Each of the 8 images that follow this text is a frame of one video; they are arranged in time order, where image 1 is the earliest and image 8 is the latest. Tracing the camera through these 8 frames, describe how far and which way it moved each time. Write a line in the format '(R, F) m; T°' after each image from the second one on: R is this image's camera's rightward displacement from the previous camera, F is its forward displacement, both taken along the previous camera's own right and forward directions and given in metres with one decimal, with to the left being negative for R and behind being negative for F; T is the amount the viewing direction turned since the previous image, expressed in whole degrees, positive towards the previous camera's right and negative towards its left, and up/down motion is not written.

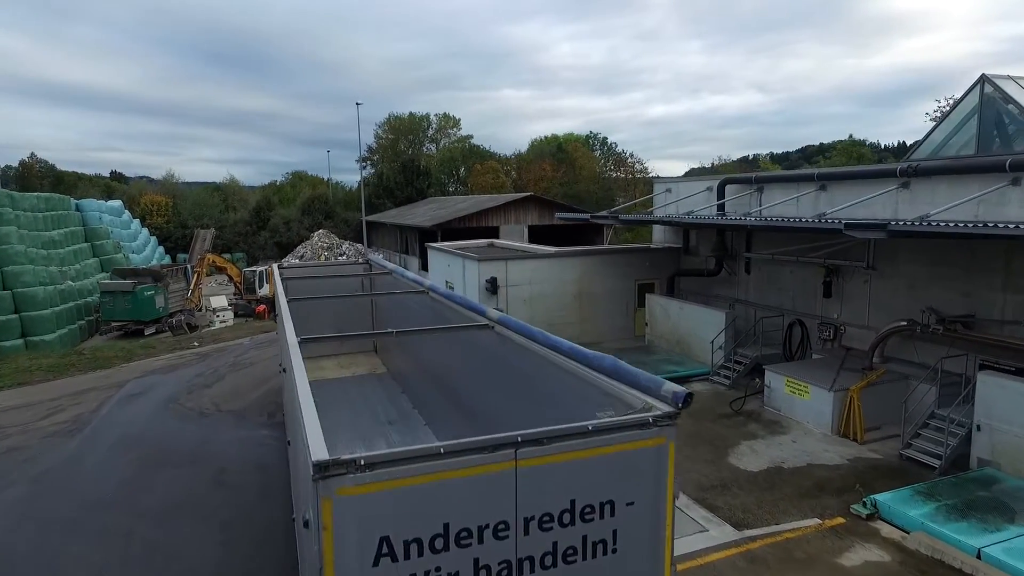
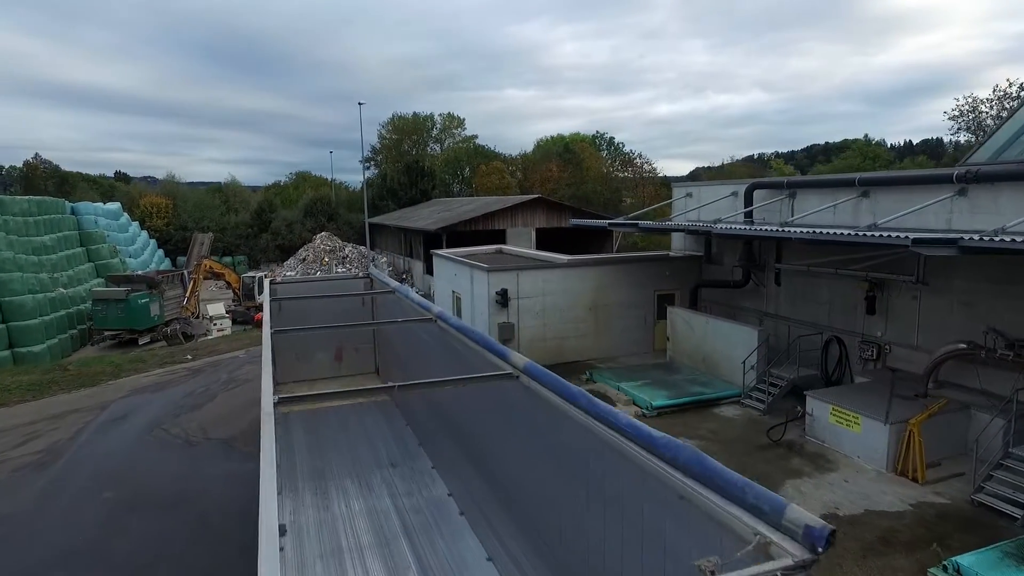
(-0.2, +1.0) m; 0°
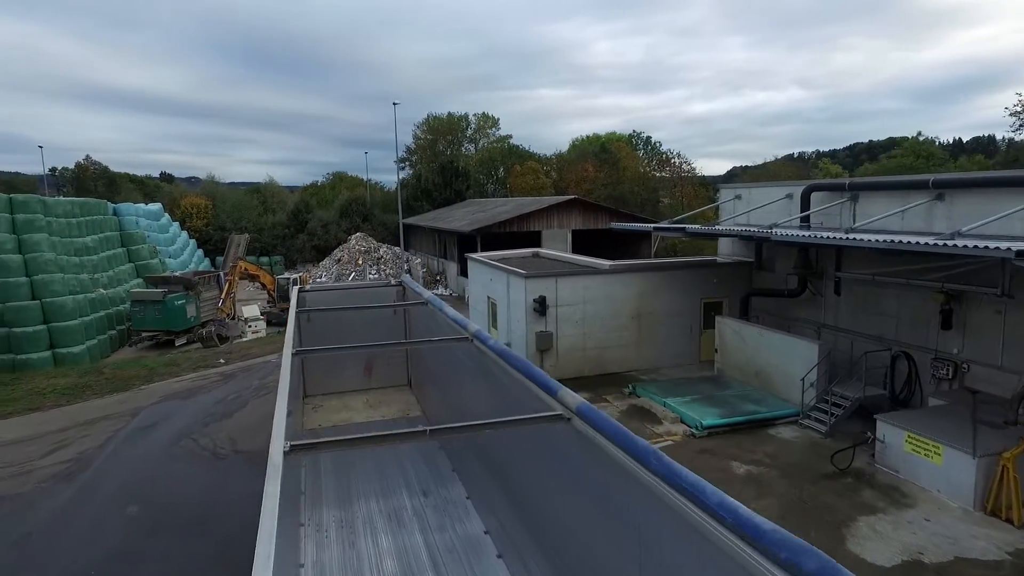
(-0.1, +0.6) m; -3°
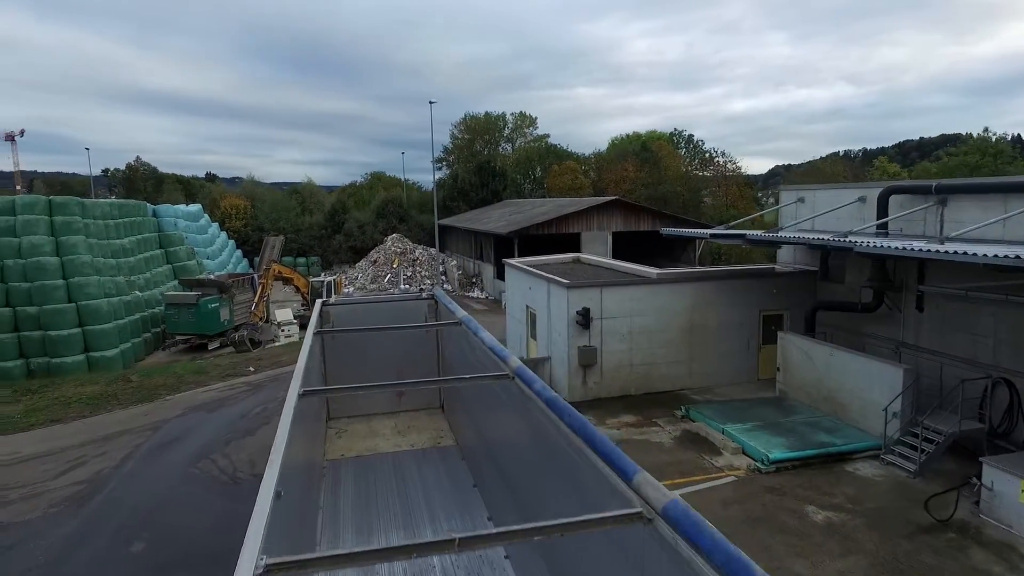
(-0.1, +0.9) m; -3°
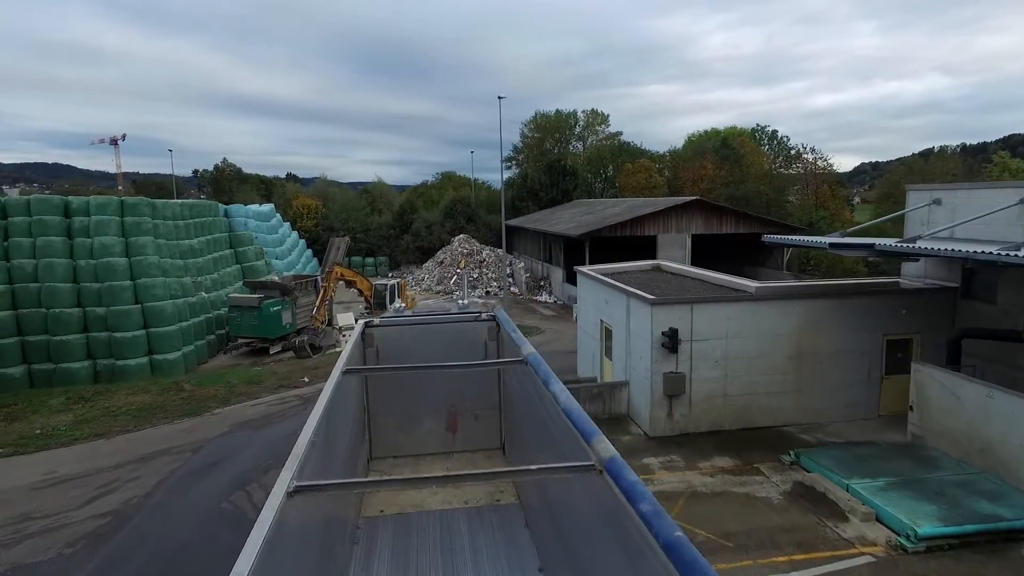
(-0.1, +1.5) m; -6°
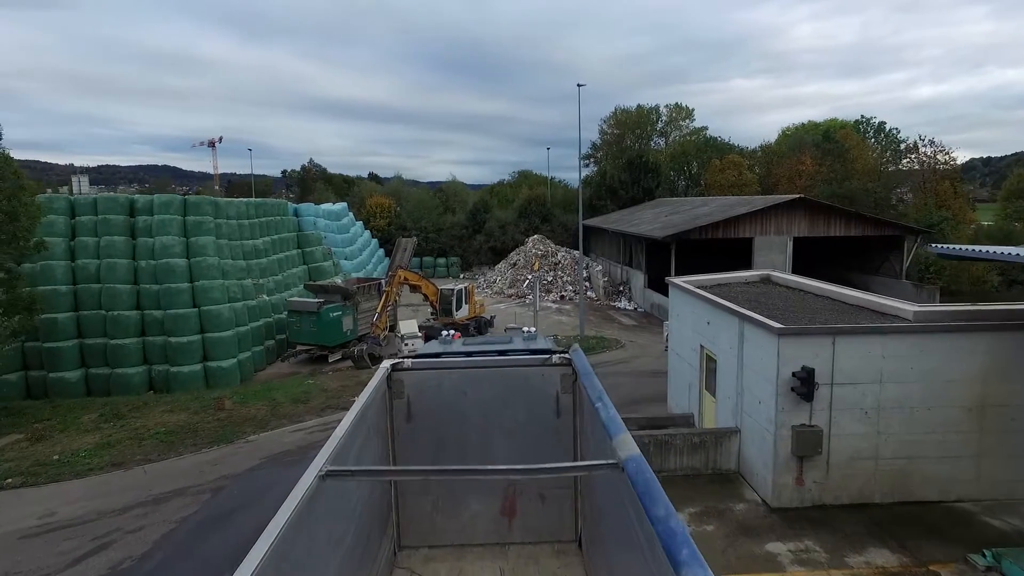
(-0.1, +2.2) m; -7°
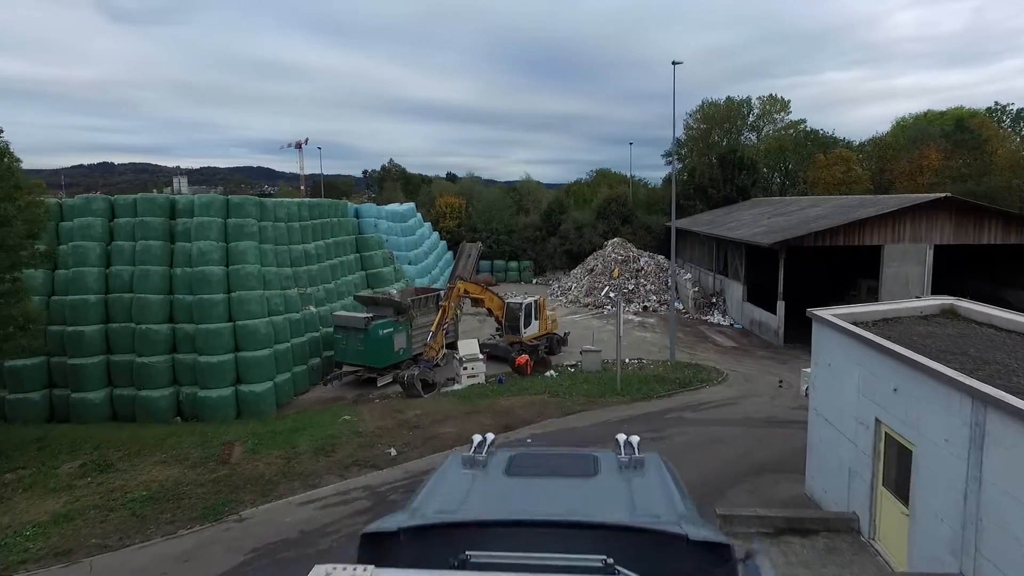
(-0.1, +3.1) m; -7°
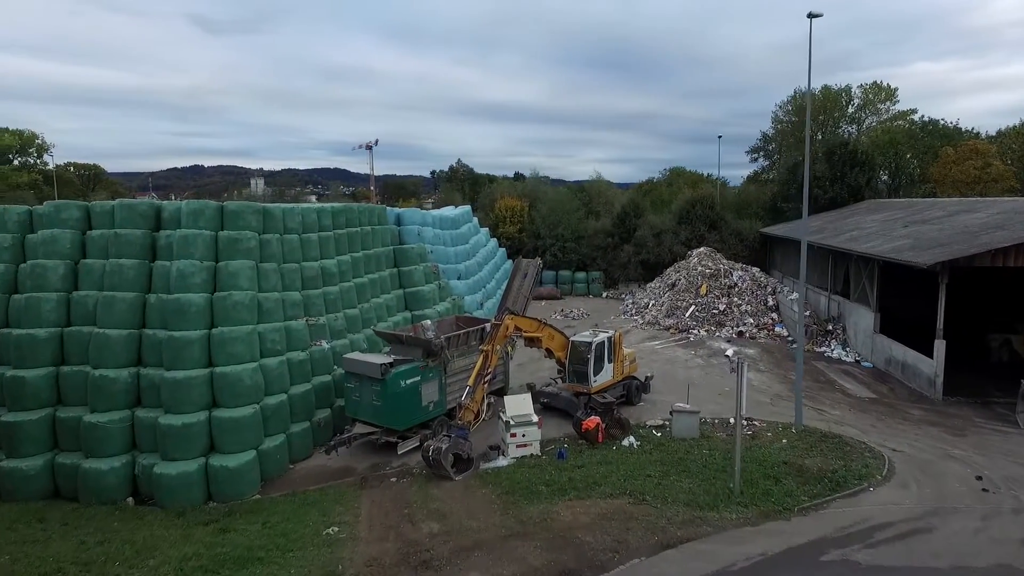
(0.0, +4.7) m; -6°
